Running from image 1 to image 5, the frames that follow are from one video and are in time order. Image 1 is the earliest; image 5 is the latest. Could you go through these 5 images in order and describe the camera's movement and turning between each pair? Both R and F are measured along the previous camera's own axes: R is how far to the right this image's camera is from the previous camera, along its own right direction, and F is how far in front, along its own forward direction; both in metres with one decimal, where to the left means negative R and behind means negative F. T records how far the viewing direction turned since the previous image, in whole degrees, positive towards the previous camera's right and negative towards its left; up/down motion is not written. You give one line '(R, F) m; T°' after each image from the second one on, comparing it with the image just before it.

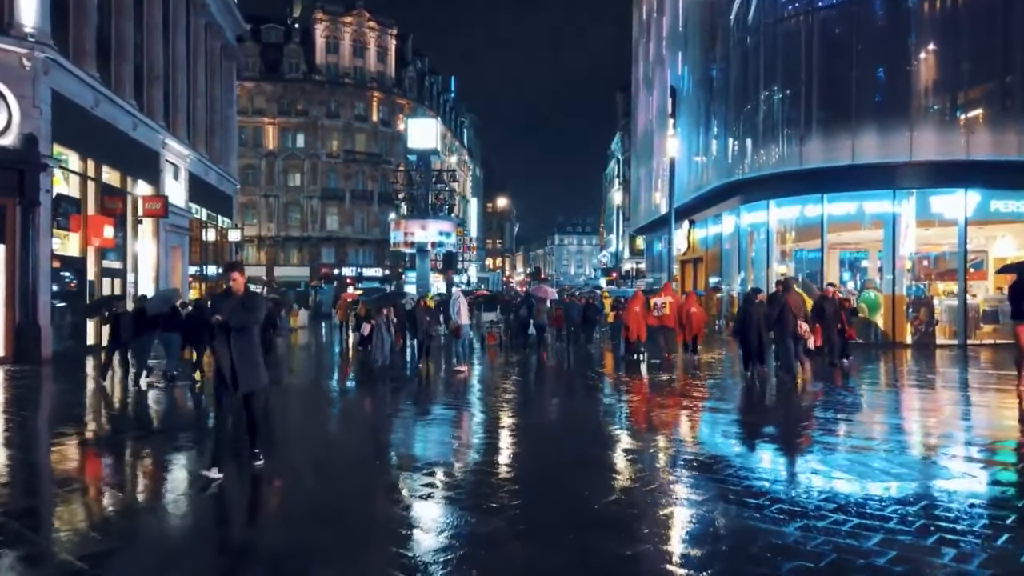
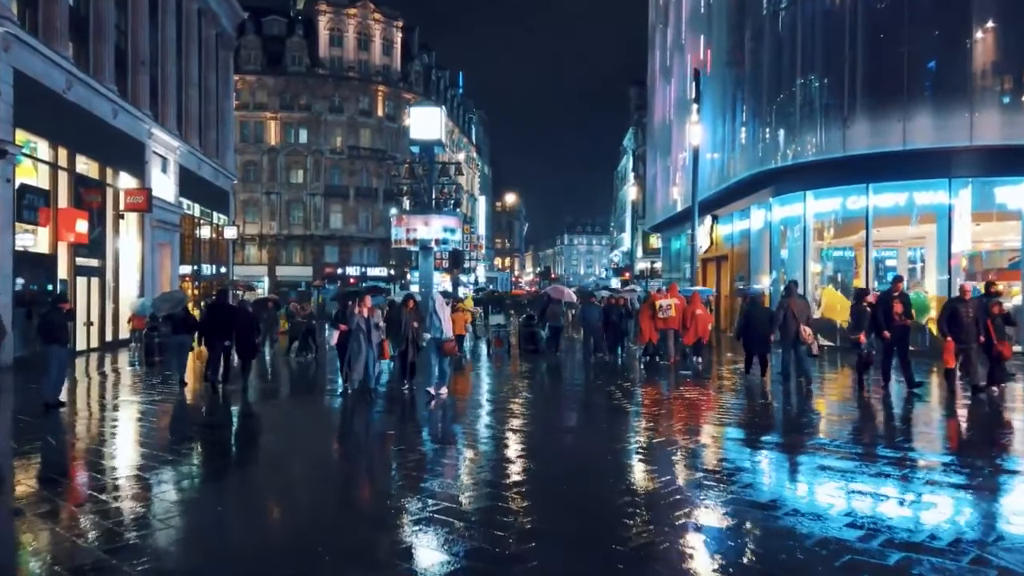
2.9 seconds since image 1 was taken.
(0.0, +2.2) m; -1°
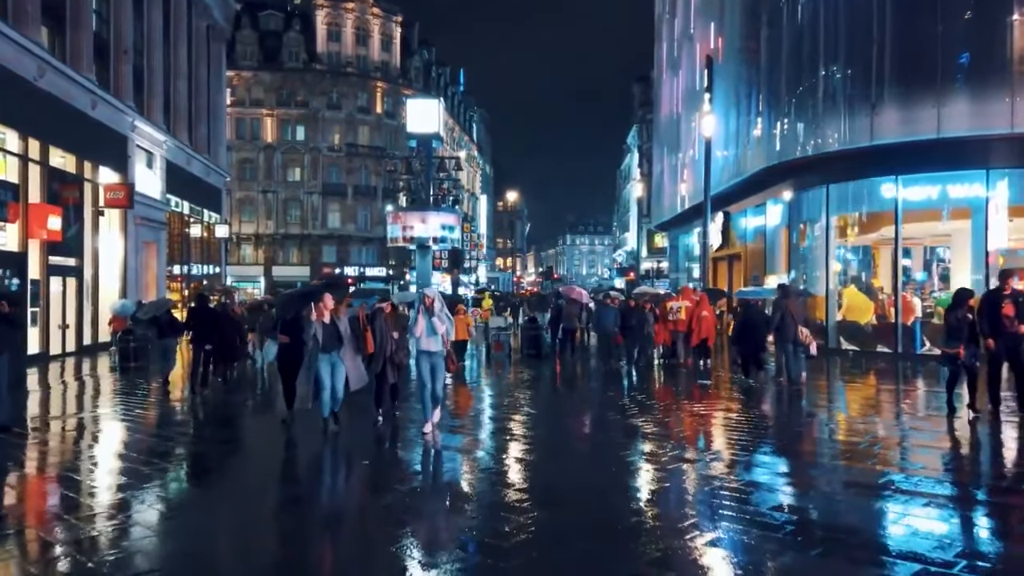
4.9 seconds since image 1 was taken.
(0.0, +1.5) m; 0°
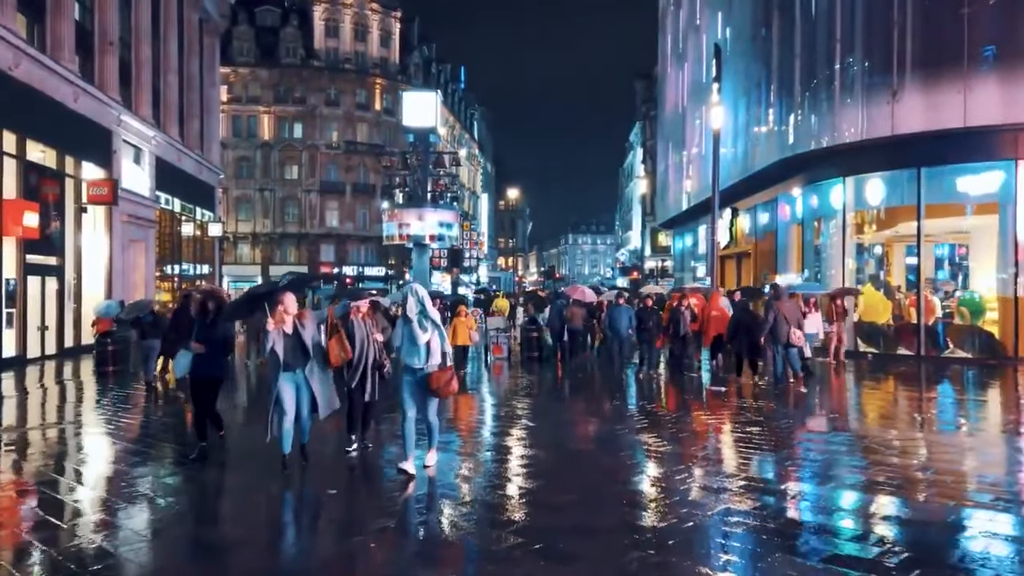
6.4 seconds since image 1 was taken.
(+0.1, +1.1) m; 0°
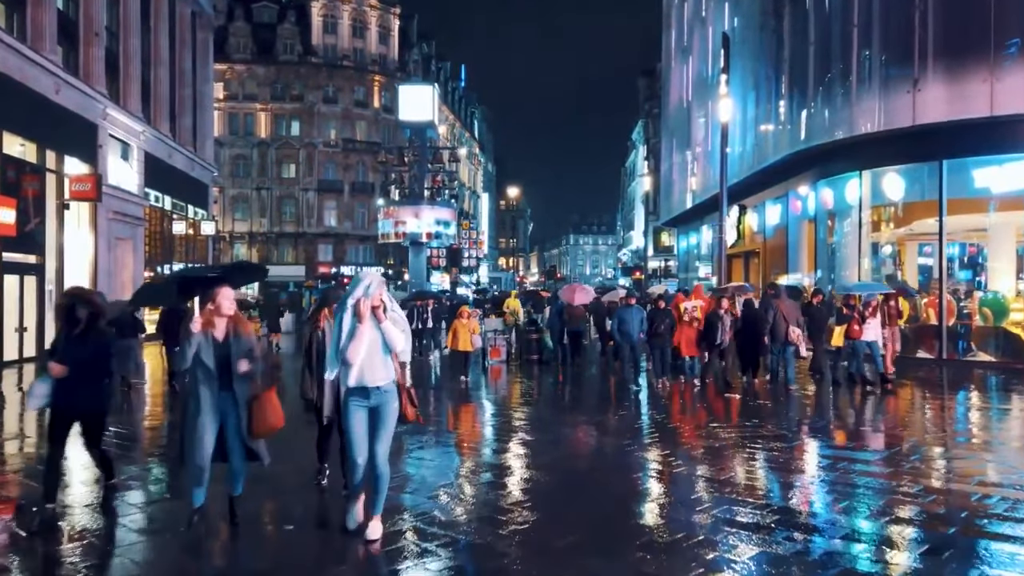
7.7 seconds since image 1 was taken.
(+0.1, +1.0) m; 0°
